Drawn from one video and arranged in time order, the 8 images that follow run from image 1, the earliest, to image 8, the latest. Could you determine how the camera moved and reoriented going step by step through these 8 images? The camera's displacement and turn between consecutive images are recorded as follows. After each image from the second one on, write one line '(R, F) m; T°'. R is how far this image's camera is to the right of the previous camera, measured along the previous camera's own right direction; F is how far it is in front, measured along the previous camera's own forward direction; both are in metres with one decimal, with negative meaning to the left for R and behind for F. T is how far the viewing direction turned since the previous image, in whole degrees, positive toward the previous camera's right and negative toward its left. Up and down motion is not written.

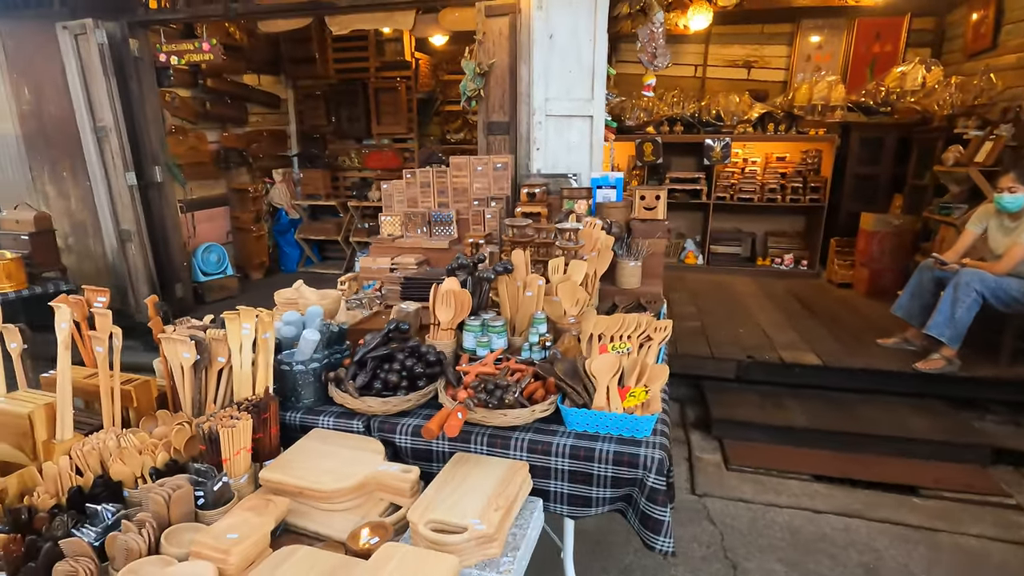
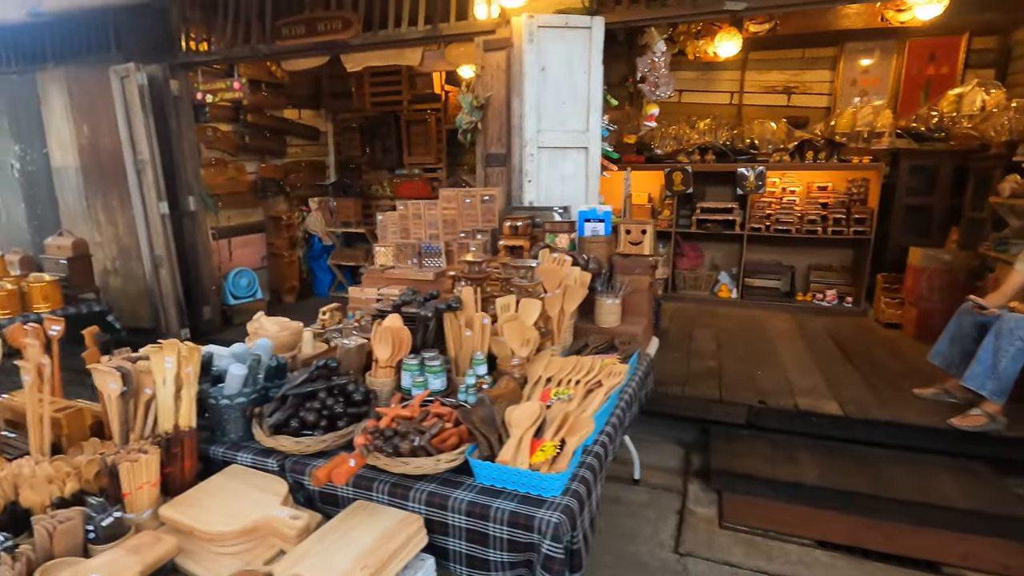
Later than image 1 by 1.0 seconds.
(+0.4, +0.1) m; -6°
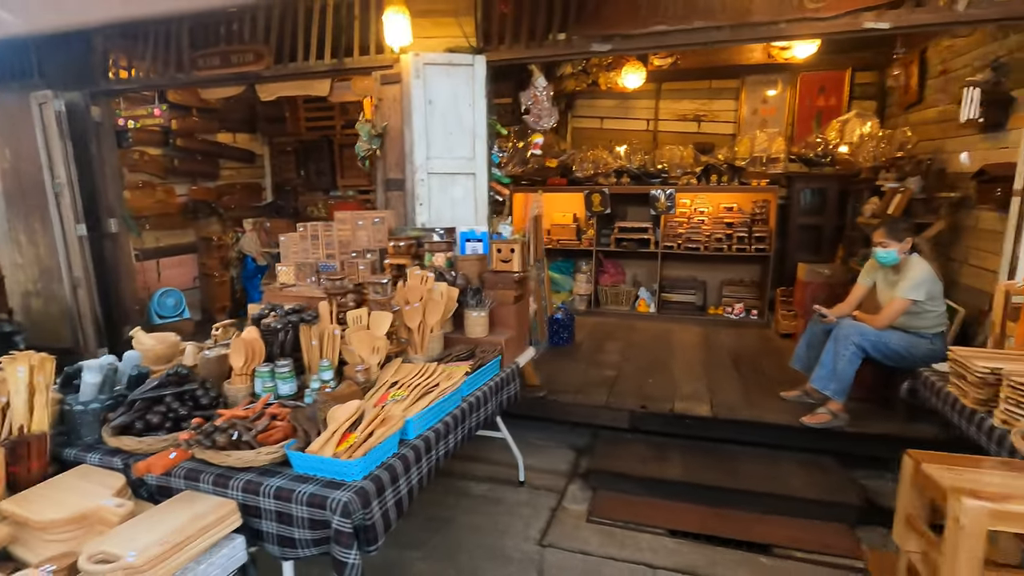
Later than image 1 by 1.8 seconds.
(+0.5, -0.3) m; +3°
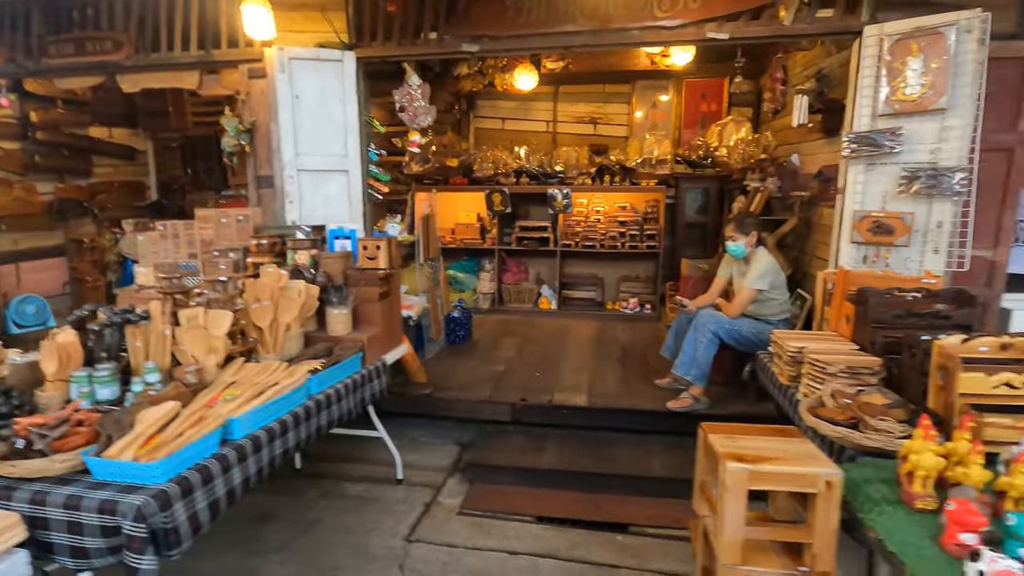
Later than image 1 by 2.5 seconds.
(+0.4, -0.1) m; +7°
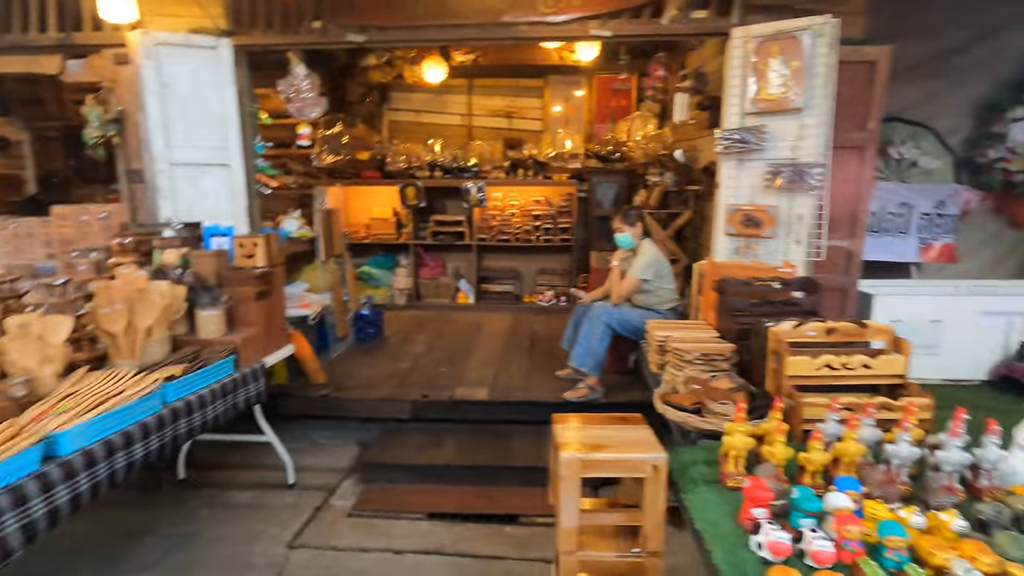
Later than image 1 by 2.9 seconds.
(+0.3, 0.0) m; +6°
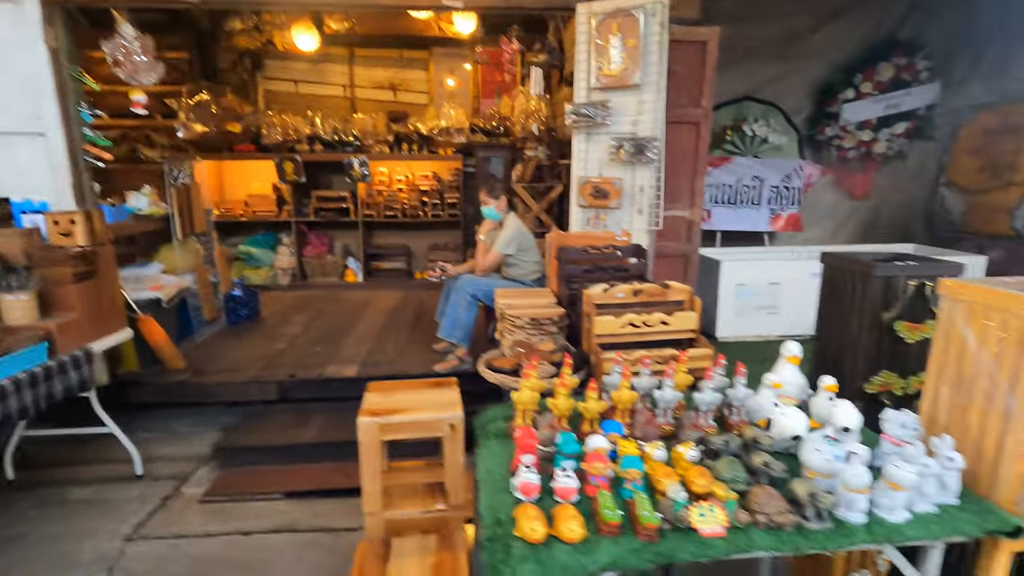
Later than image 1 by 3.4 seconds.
(+0.4, -0.1) m; +8°
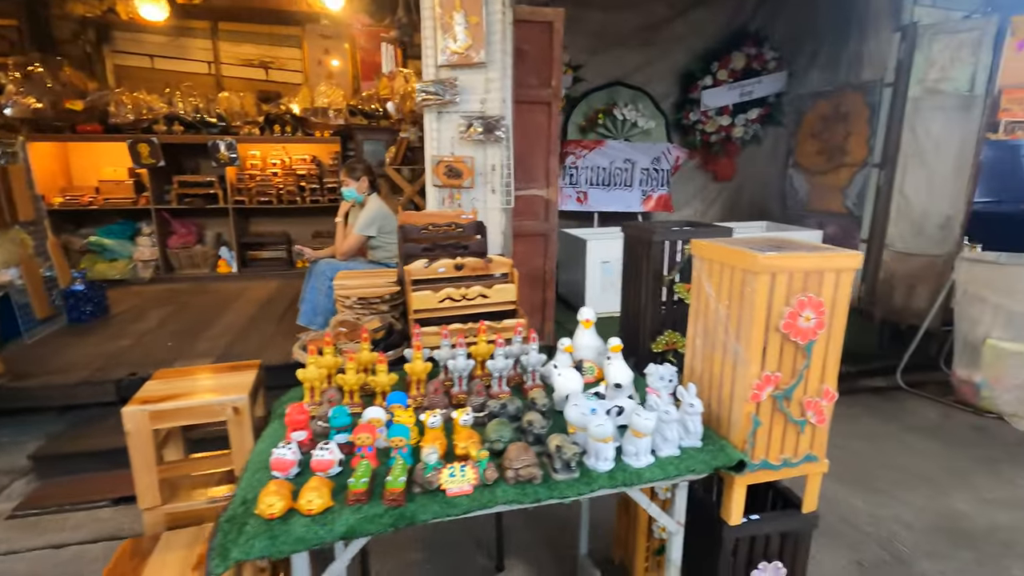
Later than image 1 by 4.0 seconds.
(+0.4, 0.0) m; +8°
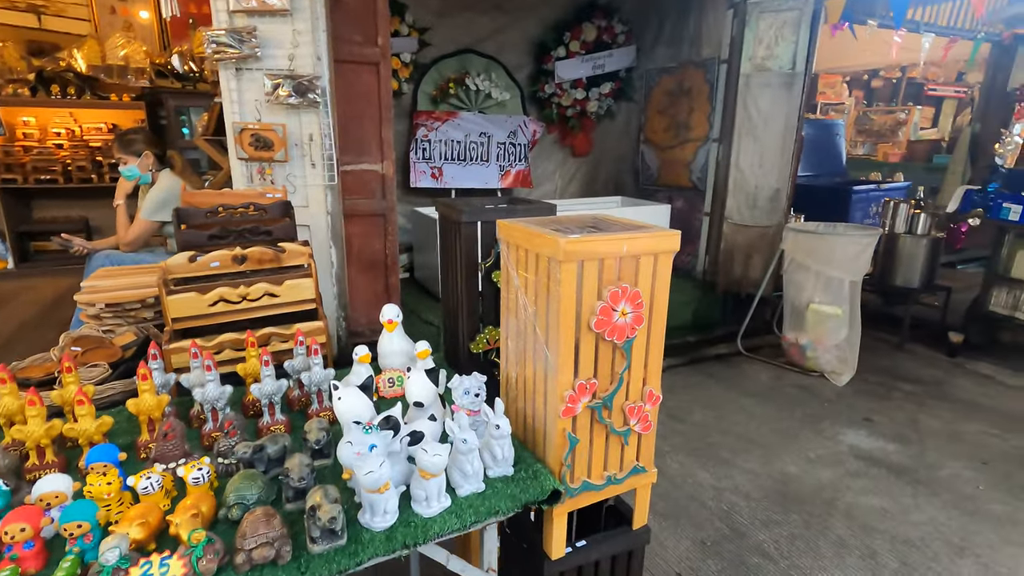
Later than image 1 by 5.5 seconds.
(+0.3, +0.3) m; +12°
